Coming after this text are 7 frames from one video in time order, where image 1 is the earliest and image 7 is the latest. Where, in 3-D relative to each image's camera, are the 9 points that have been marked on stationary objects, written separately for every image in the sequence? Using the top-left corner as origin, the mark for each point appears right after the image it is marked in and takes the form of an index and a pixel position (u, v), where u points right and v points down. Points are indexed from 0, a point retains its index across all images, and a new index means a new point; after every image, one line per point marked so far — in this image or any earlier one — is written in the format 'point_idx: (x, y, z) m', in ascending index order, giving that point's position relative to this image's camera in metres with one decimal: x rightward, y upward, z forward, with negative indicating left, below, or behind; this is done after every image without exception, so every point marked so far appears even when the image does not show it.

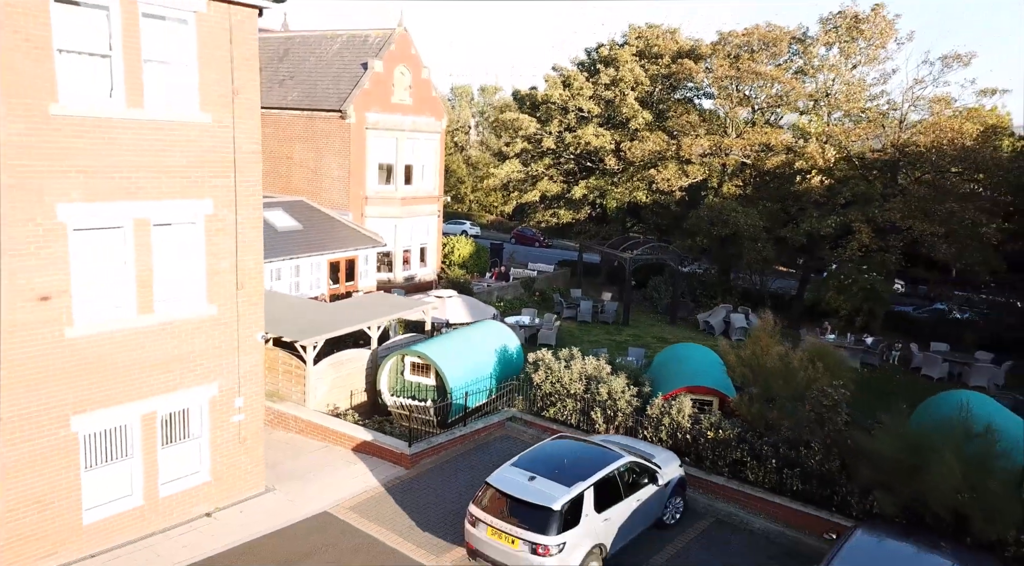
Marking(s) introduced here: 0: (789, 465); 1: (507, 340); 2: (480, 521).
0: (+4.4, -2.9, +12.7) m
1: (-0.1, -1.2, +17.3) m
2: (-0.4, -3.1, +10.4) m
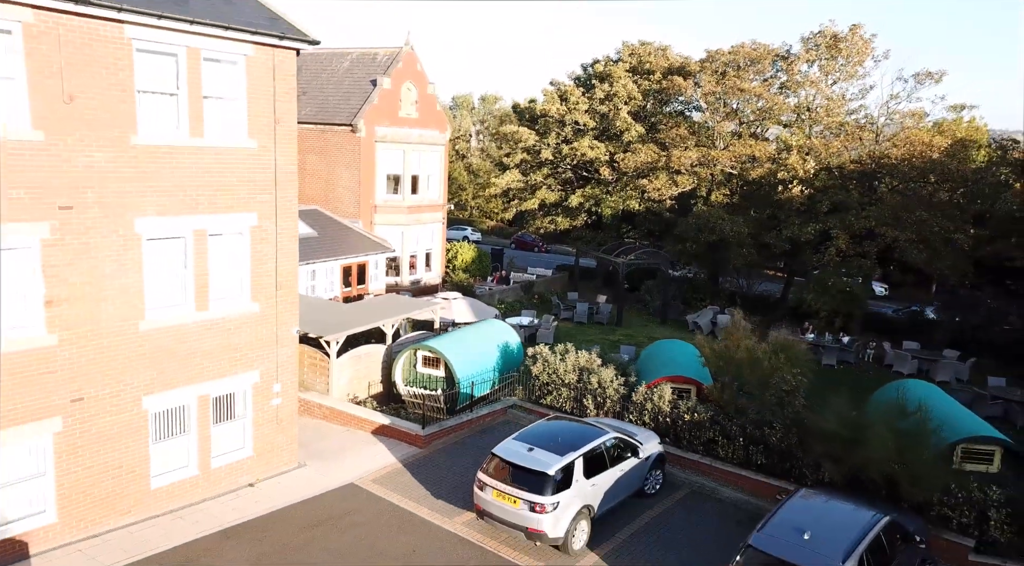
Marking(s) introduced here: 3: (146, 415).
0: (+4.5, -2.9, +14.7) m
1: (-0.1, -1.3, +19.3) m
2: (-0.4, -3.2, +12.4) m
3: (-5.7, -2.0, +12.3) m
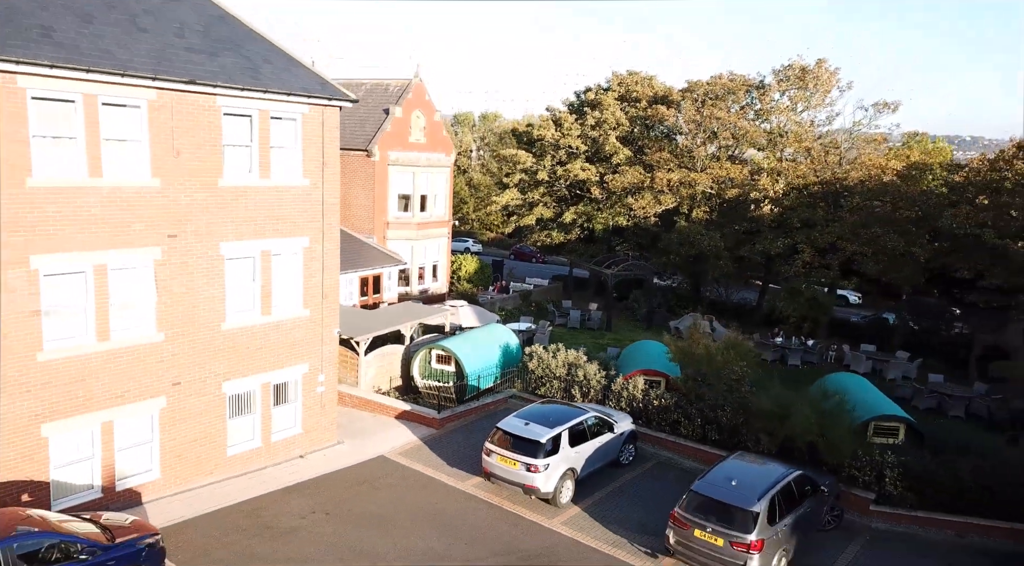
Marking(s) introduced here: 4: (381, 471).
0: (+4.5, -3.2, +18.0) m
1: (-0.1, -1.5, +22.6) m
2: (-0.4, -3.4, +15.7) m
3: (-5.7, -2.2, +15.7) m
4: (-2.8, -4.0, +16.8) m
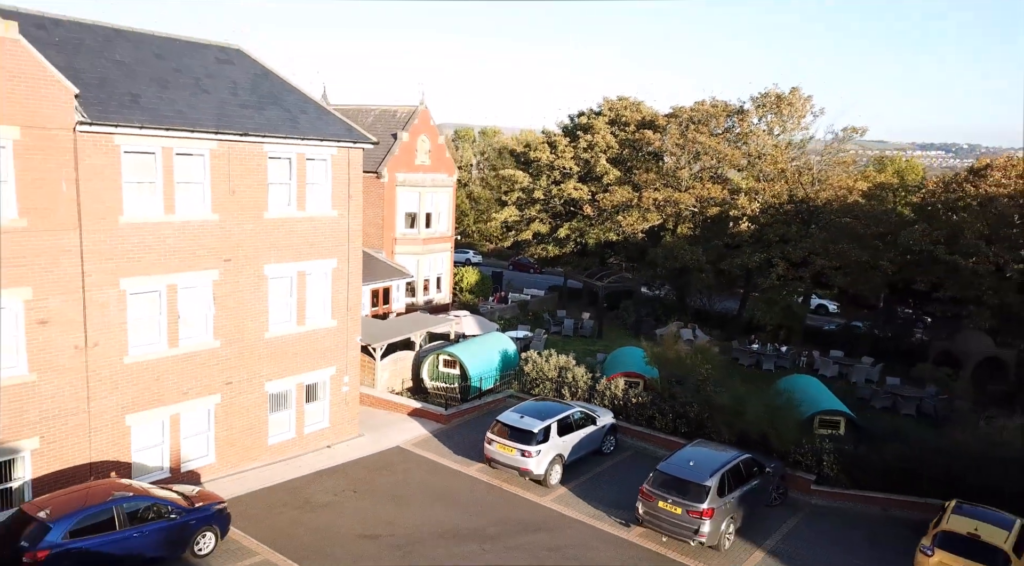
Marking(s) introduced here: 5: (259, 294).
0: (+4.4, -3.5, +20.9) m
1: (-0.1, -2.0, +25.6) m
2: (-0.4, -3.7, +18.6) m
3: (-5.8, -2.6, +18.6) m
4: (-2.9, -4.4, +19.7) m
5: (-5.7, -0.3, +18.0) m
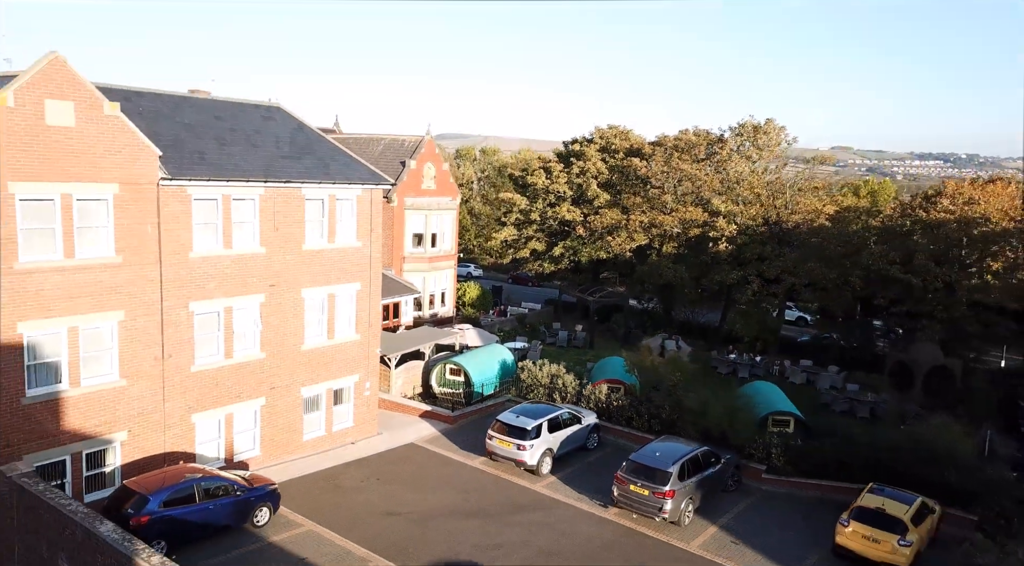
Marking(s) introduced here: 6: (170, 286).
0: (+4.3, -4.1, +24.3) m
1: (-0.2, -2.6, +29.0) m
2: (-0.5, -4.3, +22.0) m
3: (-5.8, -3.2, +22.0) m
4: (-2.9, -5.0, +23.1) m
5: (-5.8, -0.8, +21.4) m
6: (-7.9, -0.1, +18.2) m
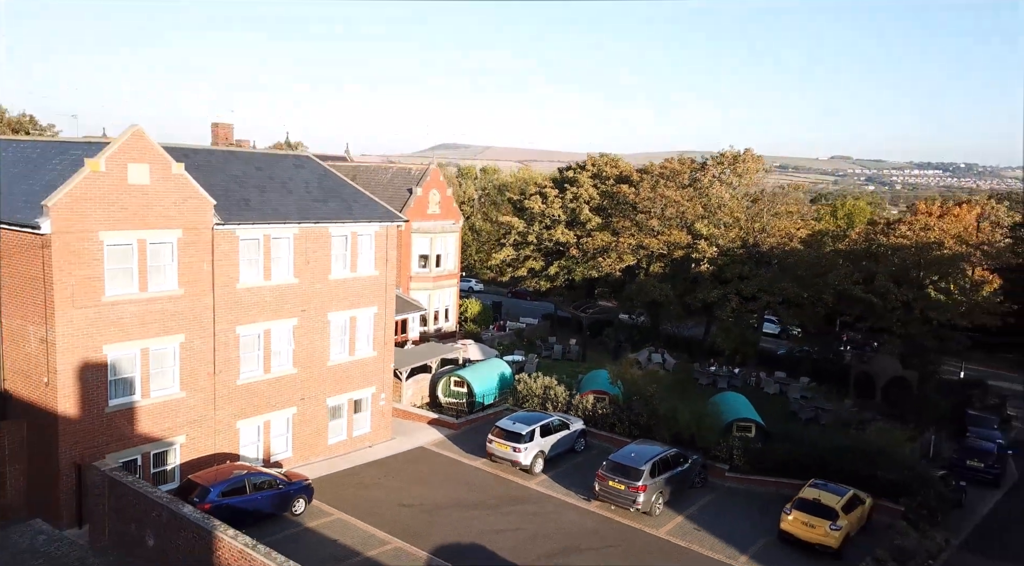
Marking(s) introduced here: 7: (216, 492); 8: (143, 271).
0: (+4.2, -4.9, +27.7) m
1: (-0.3, -3.5, +32.4) m
2: (-0.6, -5.1, +25.4) m
3: (-5.9, -4.0, +25.4) m
4: (-3.0, -5.8, +26.5) m
5: (-5.9, -1.6, +24.9) m
6: (-8.0, -0.8, +21.6) m
7: (-7.1, -5.0, +19.1) m
8: (-9.2, +0.3, +19.7) m
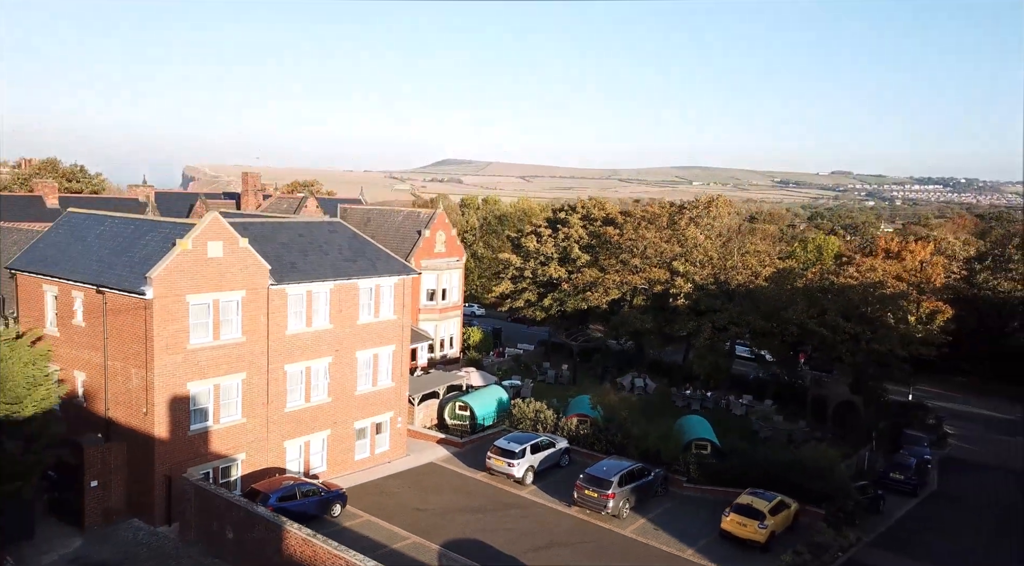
0: (+4.1, -6.7, +33.0) m
1: (-0.5, -5.3, +37.7) m
2: (-0.8, -6.8, +30.7) m
3: (-6.1, -5.7, +30.8) m
4: (-3.2, -7.5, +31.8) m
5: (-6.1, -3.3, +30.2) m
6: (-8.2, -2.4, +27.0) m
7: (-7.3, -6.6, +24.4) m
8: (-9.4, -1.3, +25.1) m
